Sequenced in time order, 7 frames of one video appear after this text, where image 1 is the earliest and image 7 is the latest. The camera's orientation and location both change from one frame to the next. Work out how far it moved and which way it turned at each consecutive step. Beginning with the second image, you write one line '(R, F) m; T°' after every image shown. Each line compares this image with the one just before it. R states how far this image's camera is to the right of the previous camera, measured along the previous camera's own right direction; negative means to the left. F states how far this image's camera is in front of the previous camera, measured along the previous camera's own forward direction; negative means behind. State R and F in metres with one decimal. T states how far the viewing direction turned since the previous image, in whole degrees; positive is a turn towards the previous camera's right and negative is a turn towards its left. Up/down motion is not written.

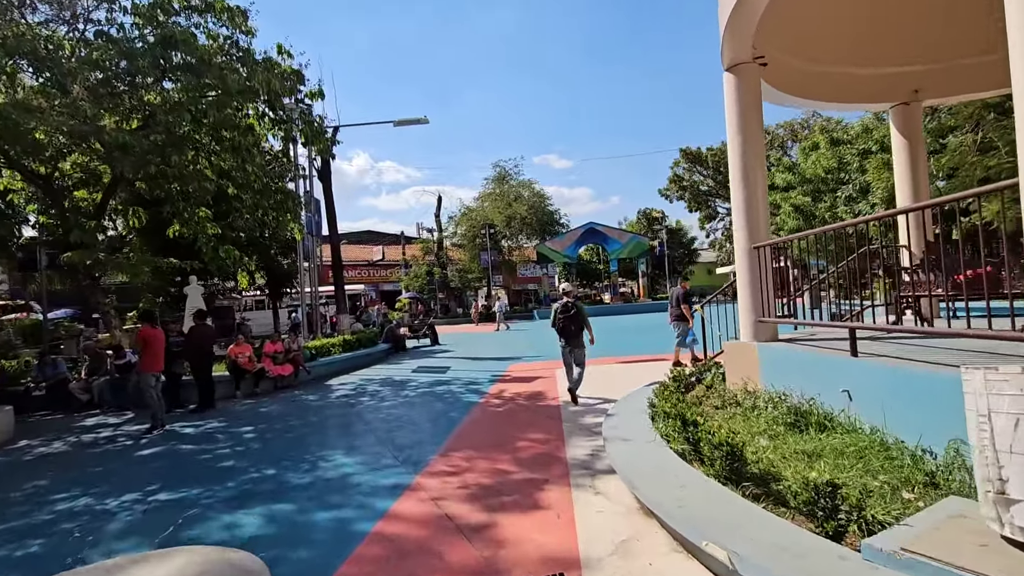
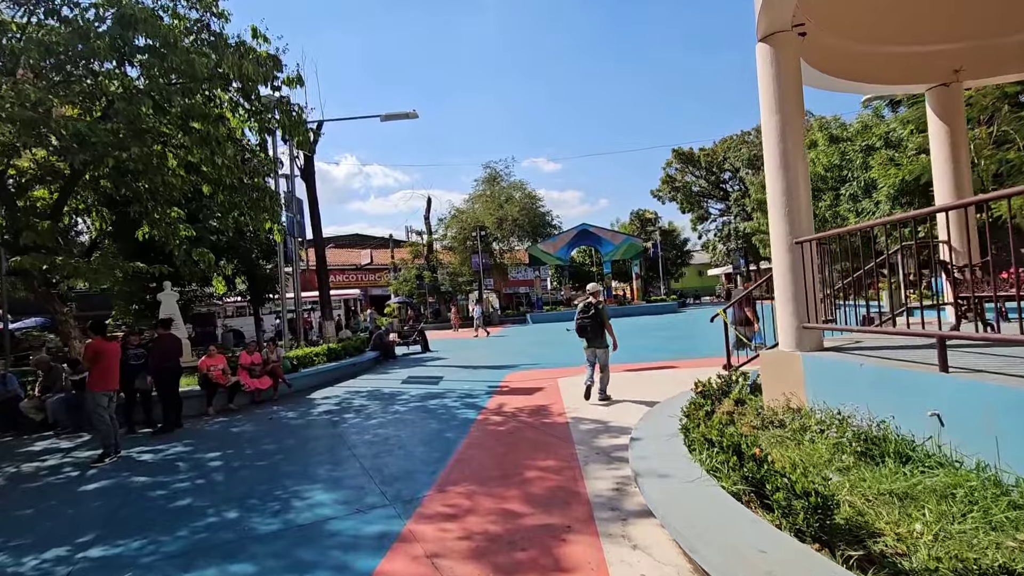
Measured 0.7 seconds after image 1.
(-0.1, +0.8) m; +1°
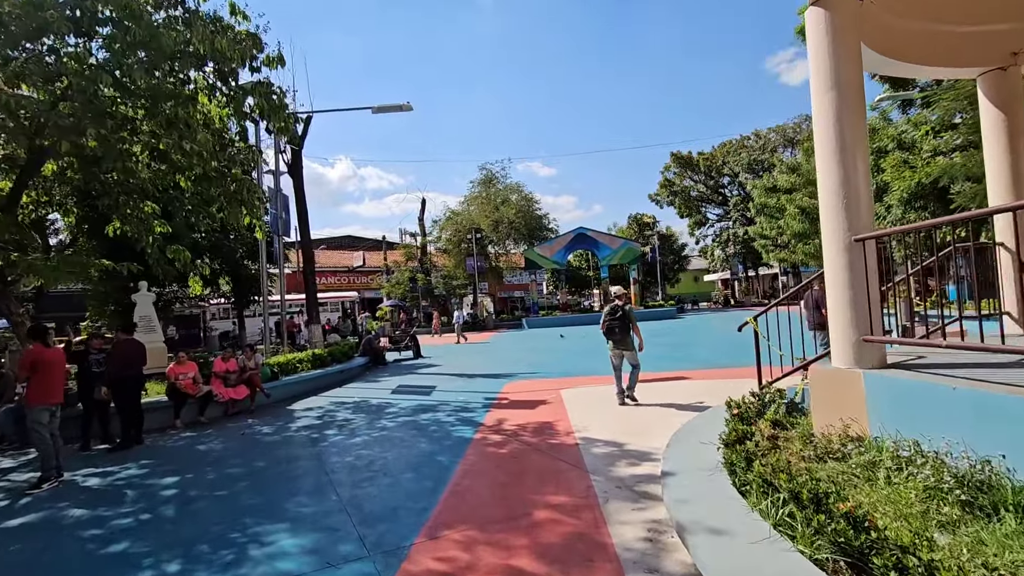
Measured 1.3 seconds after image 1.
(-0.1, +0.8) m; +1°
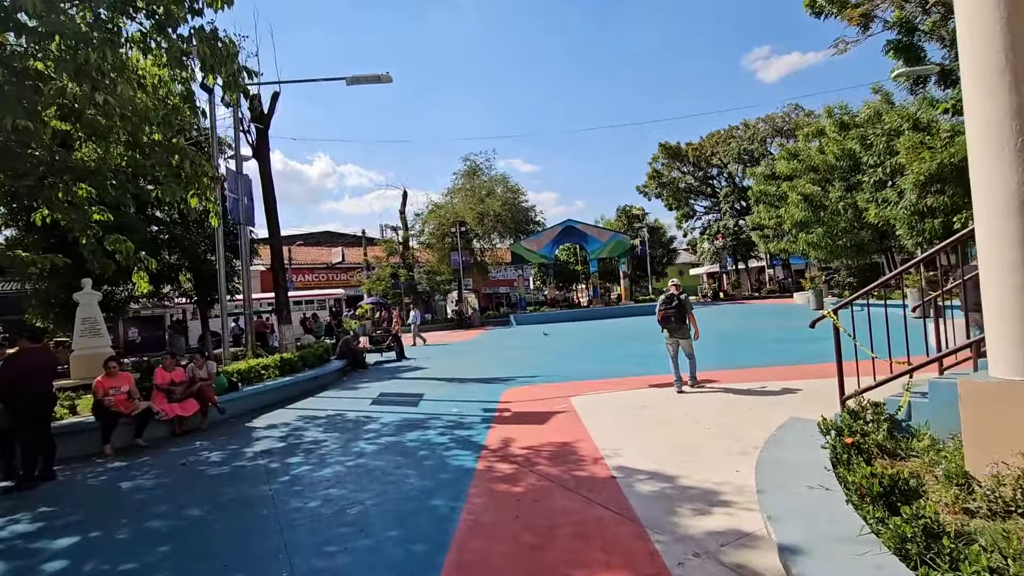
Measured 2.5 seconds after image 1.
(-0.3, +1.3) m; +2°
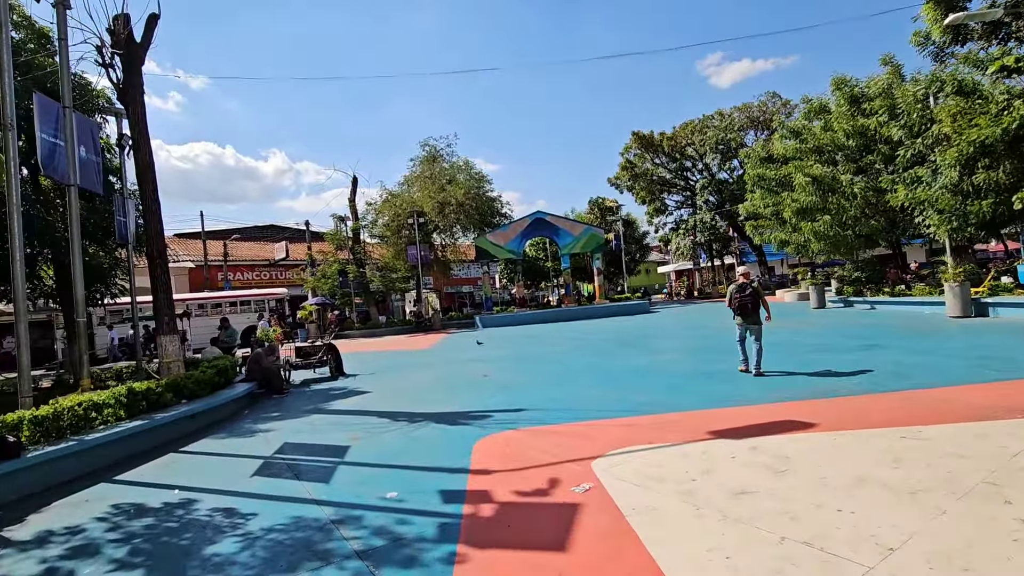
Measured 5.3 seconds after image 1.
(-0.1, +3.3) m; +4°
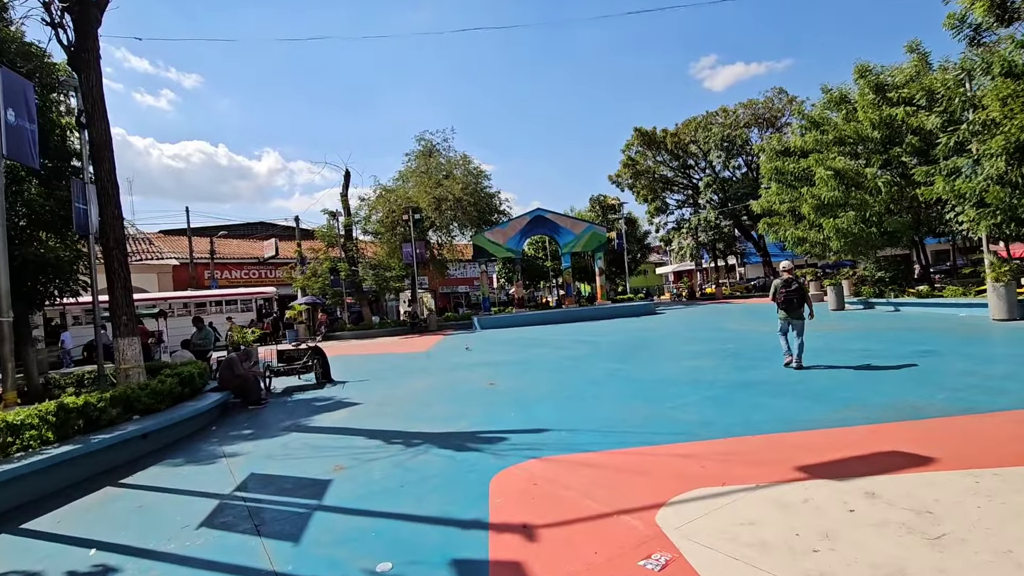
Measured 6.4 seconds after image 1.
(-0.3, +1.2) m; +1°
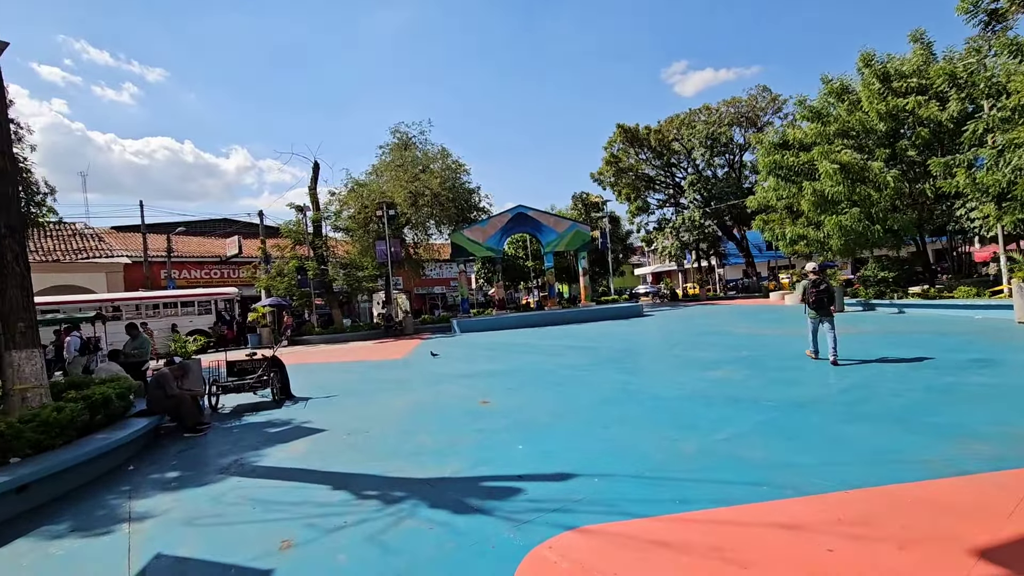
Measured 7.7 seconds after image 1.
(-0.3, +1.5) m; +3°
